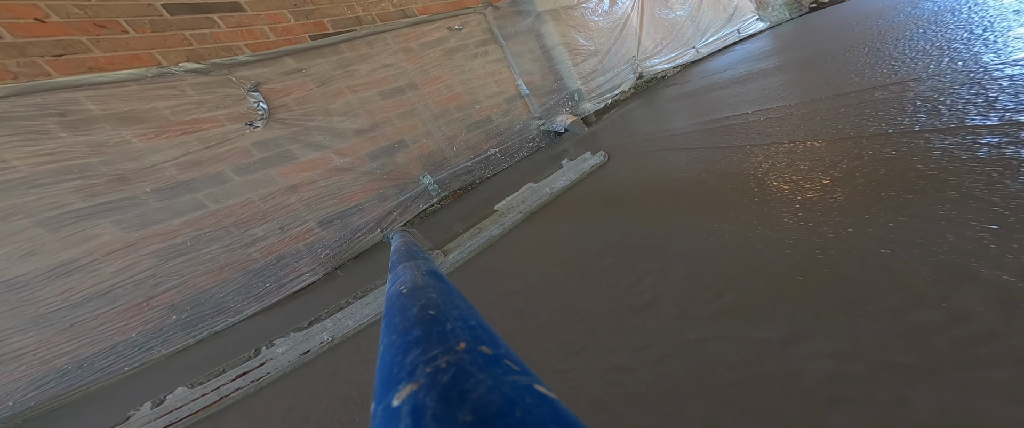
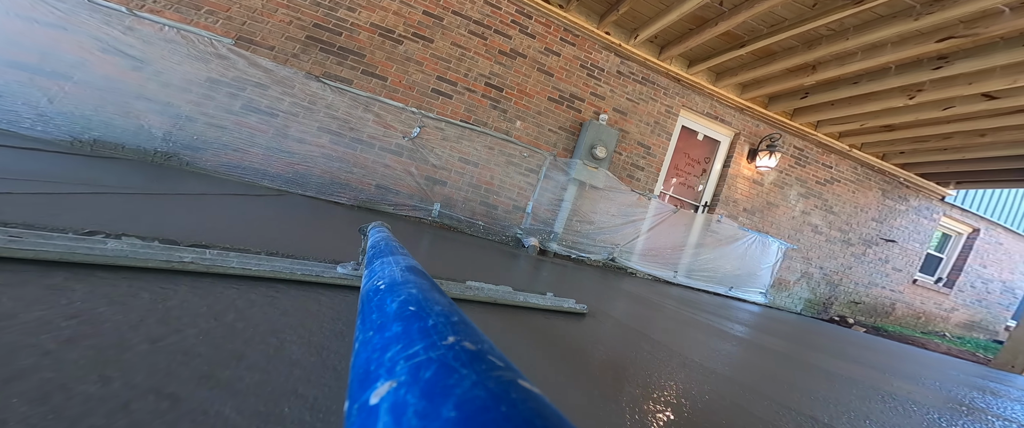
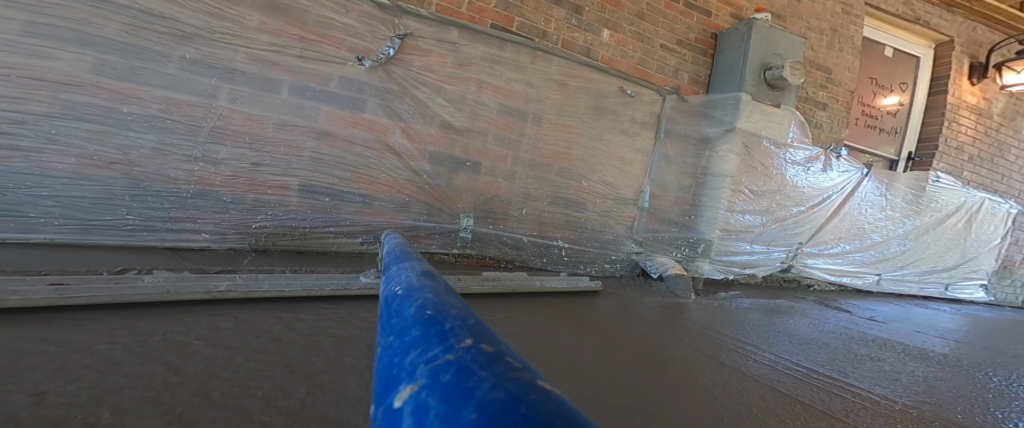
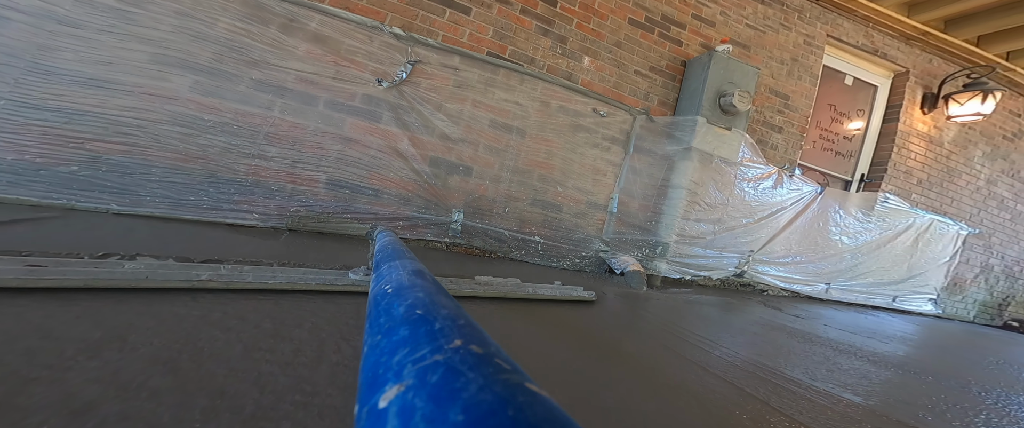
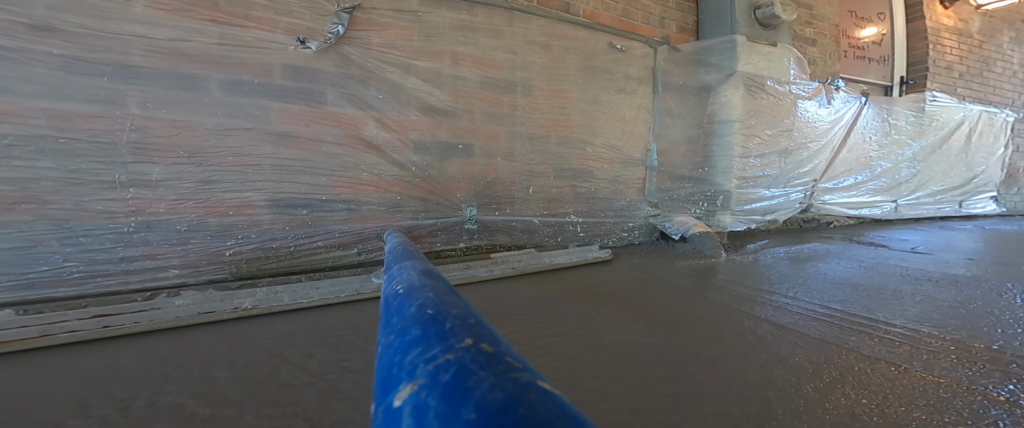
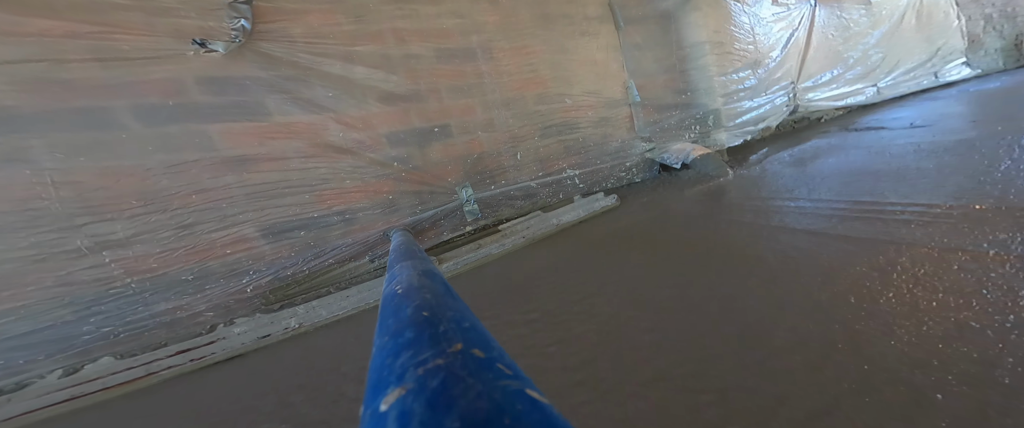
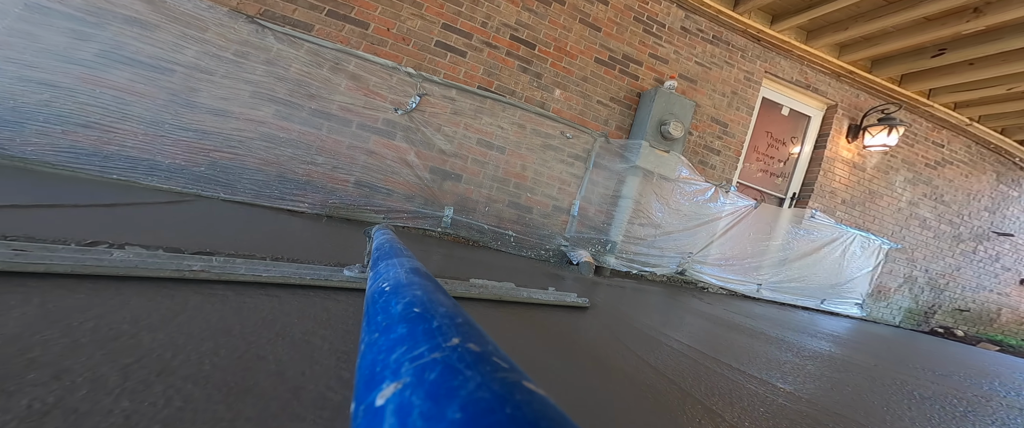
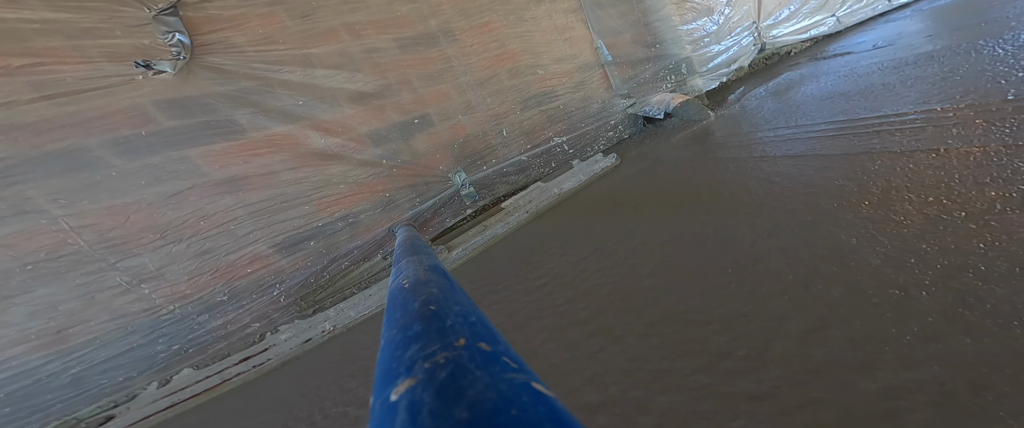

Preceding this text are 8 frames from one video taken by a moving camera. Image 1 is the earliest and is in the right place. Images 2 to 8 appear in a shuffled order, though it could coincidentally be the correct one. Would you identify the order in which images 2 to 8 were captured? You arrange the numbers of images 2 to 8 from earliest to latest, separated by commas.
8, 6, 5, 3, 4, 7, 2
